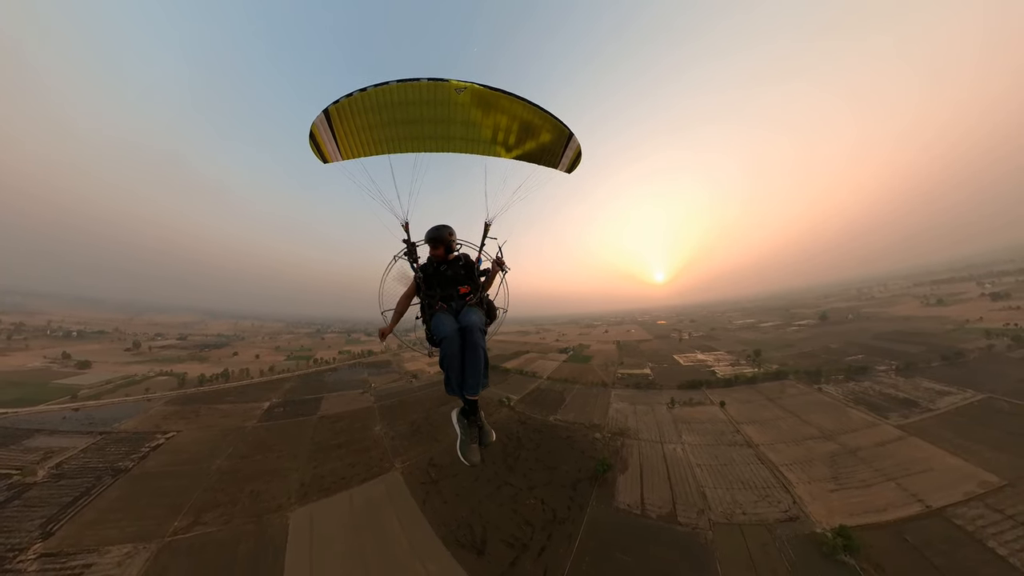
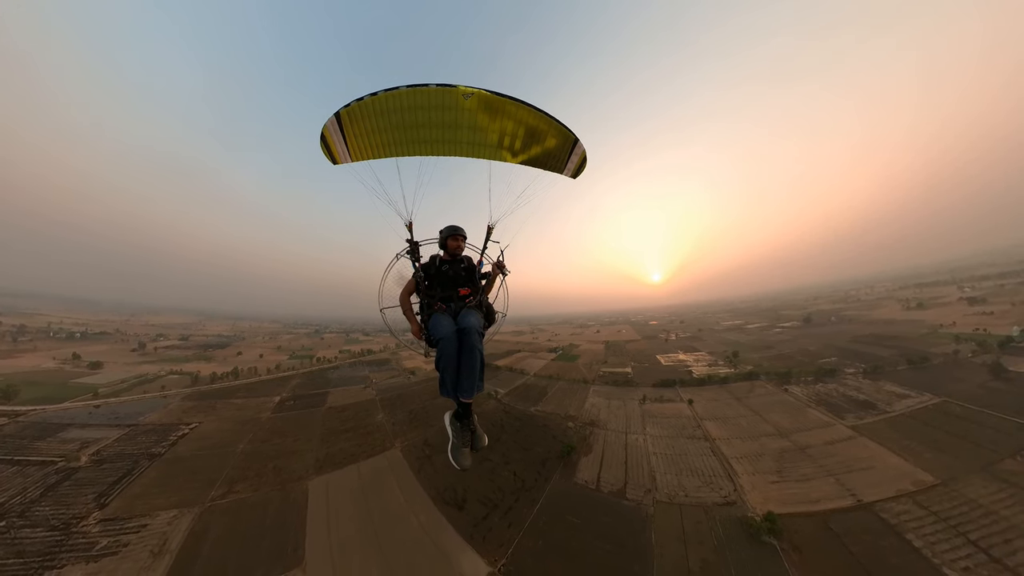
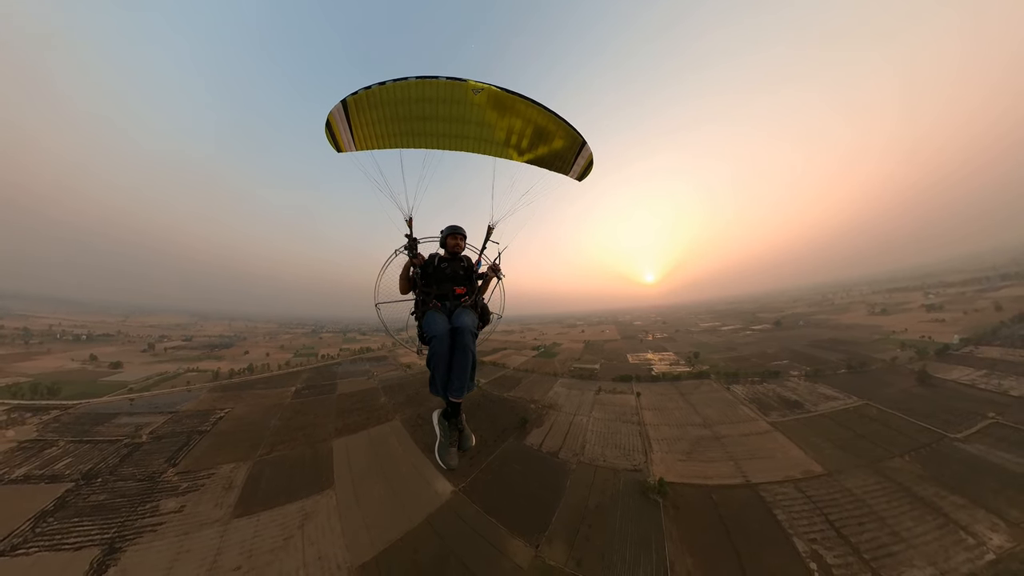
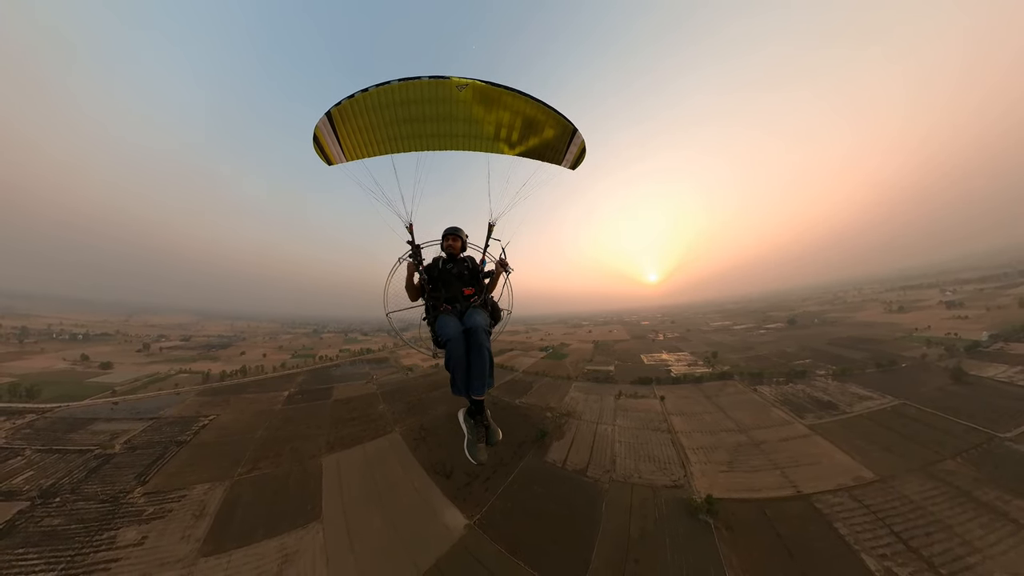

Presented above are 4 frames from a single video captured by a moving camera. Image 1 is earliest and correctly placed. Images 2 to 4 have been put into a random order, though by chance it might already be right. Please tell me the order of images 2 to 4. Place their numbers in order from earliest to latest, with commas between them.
2, 4, 3
